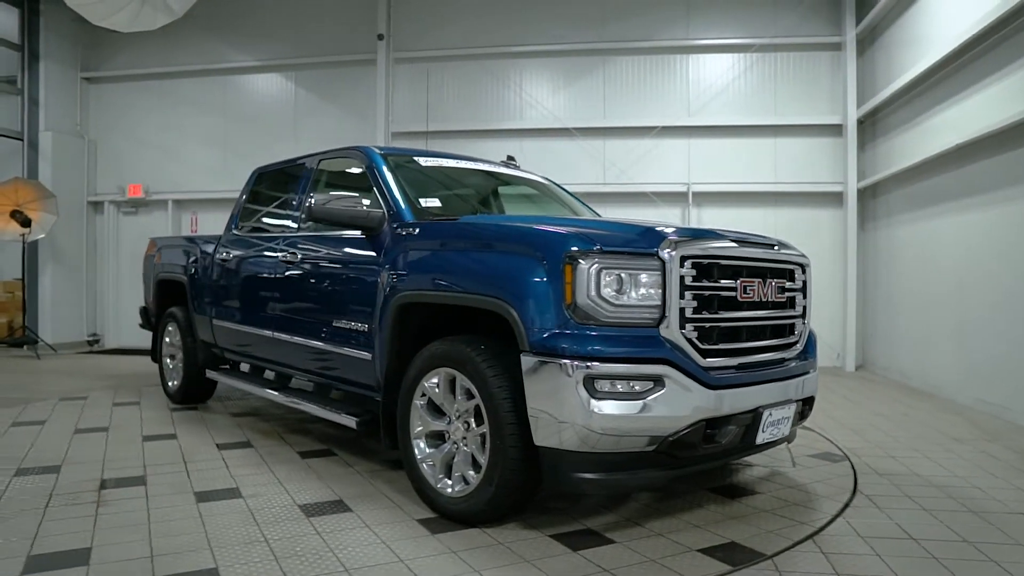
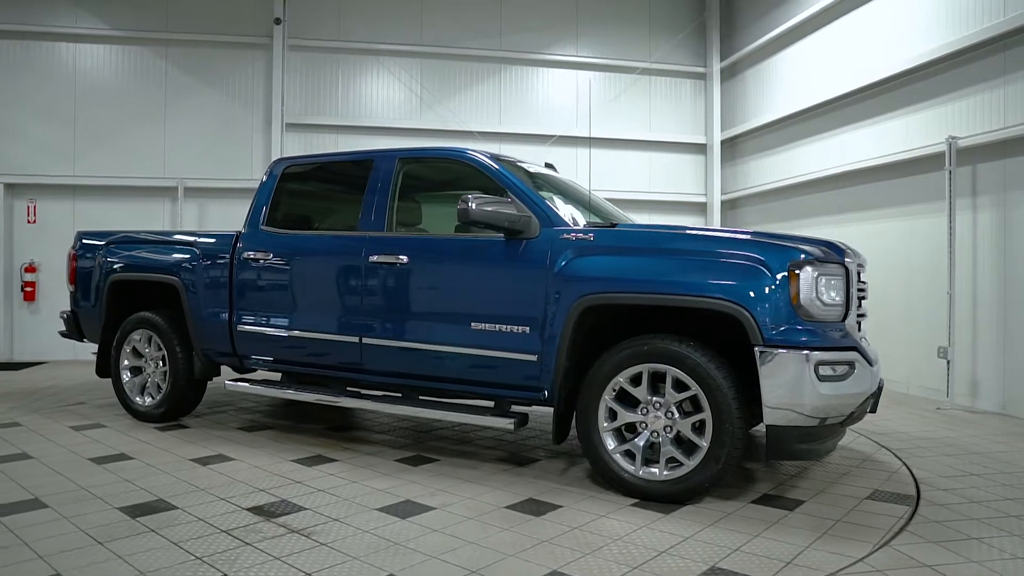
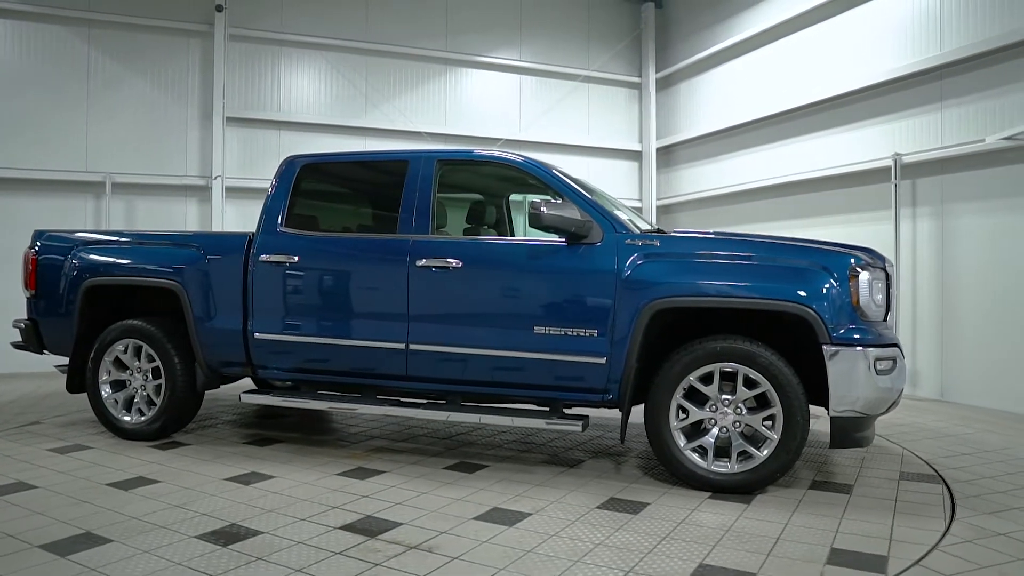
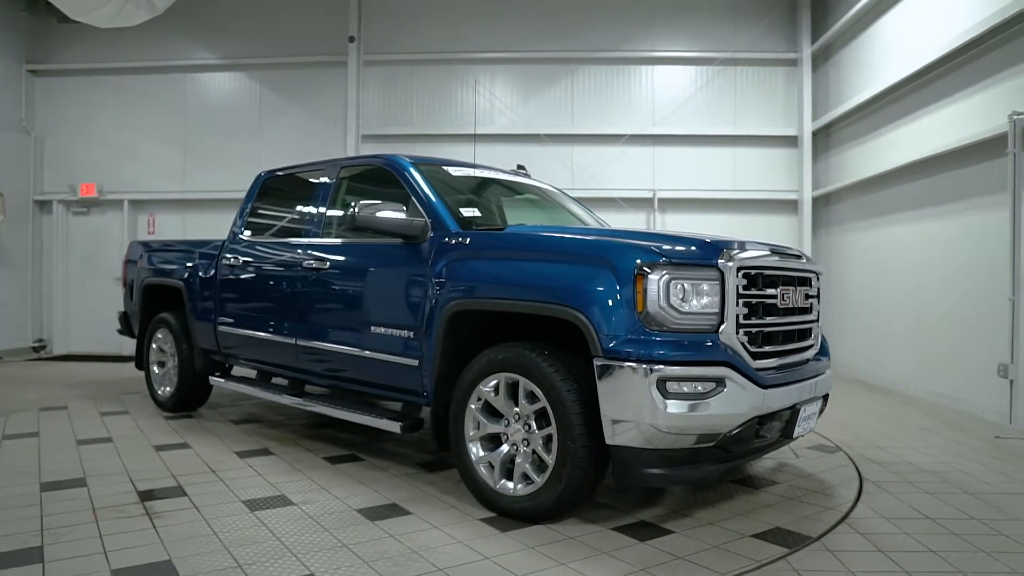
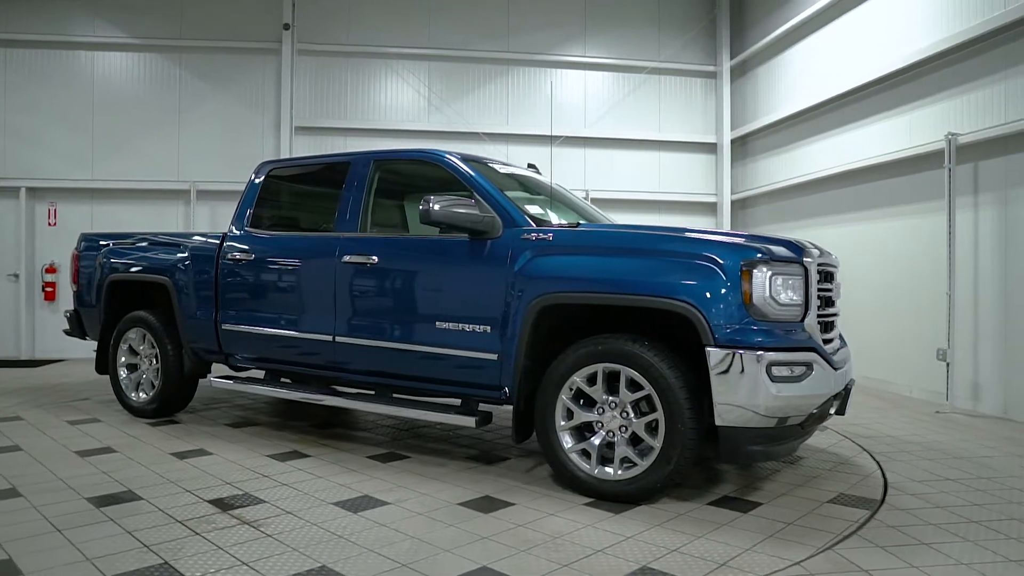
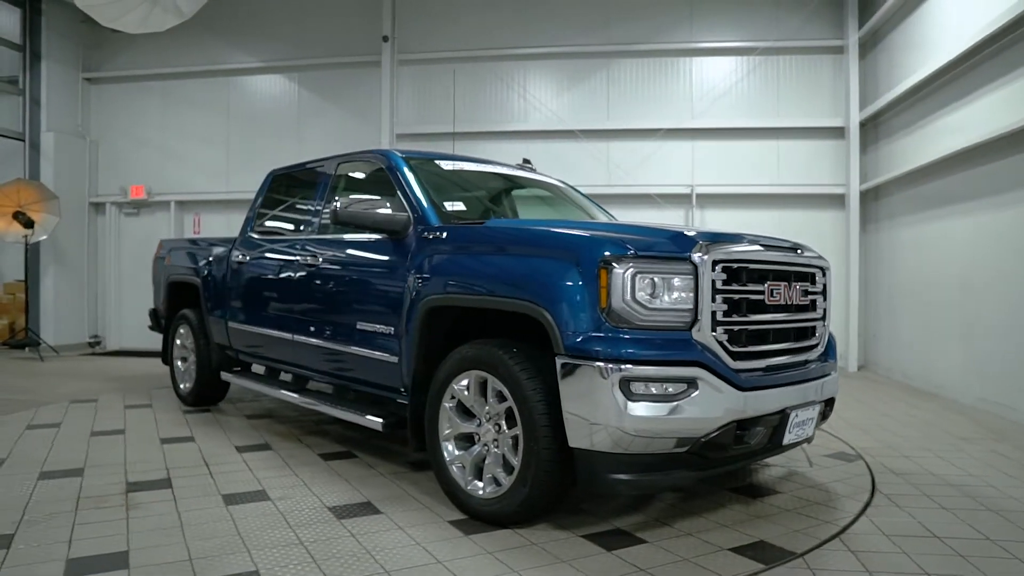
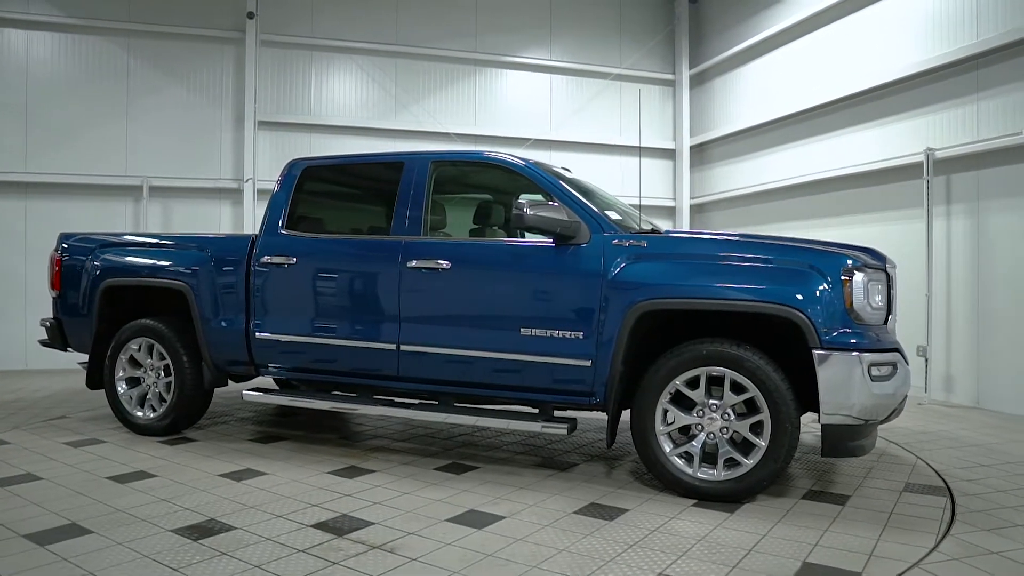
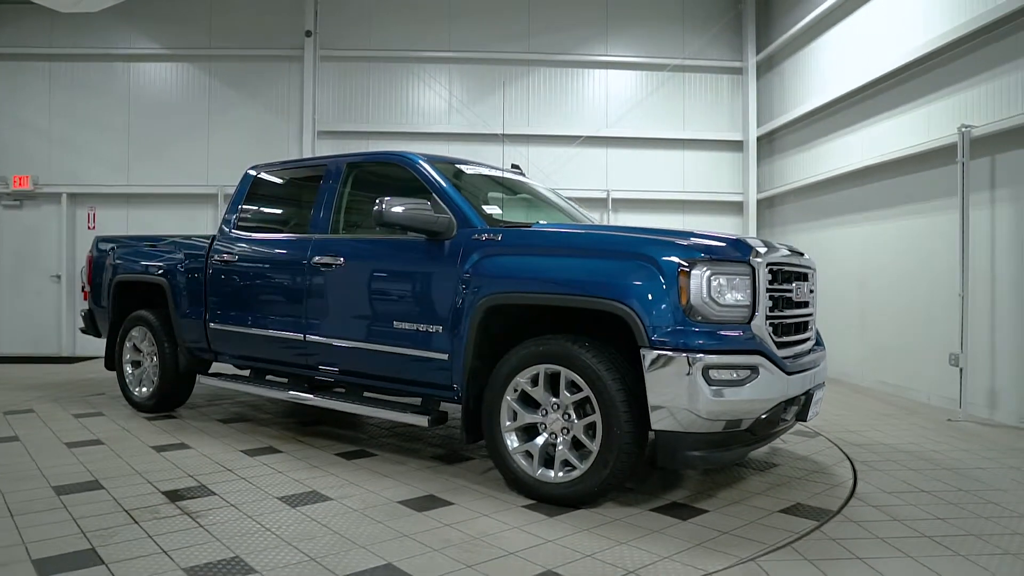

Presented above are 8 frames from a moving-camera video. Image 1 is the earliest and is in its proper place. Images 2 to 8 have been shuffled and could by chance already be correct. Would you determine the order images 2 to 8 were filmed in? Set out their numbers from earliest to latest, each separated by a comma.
6, 4, 8, 5, 2, 7, 3
